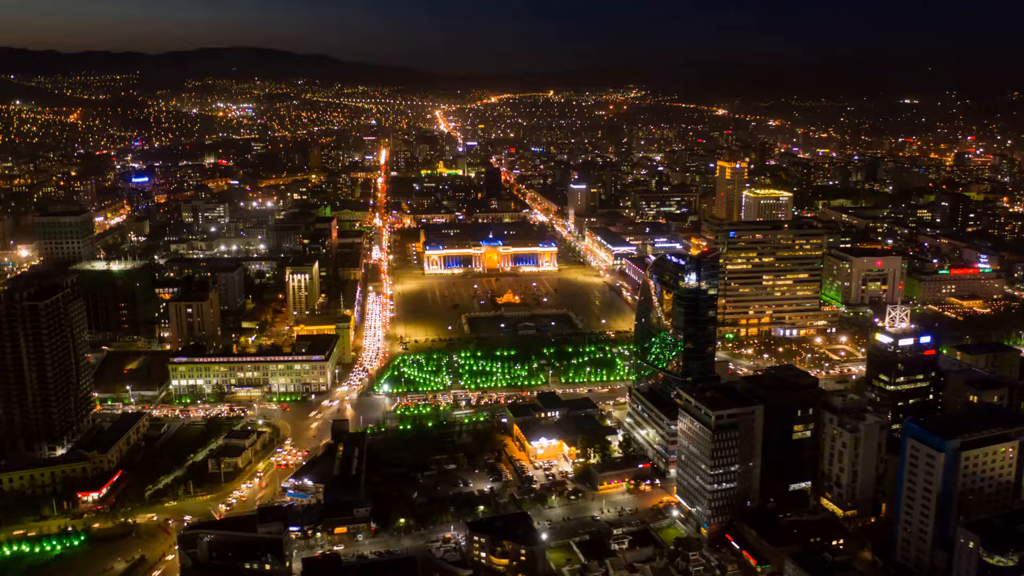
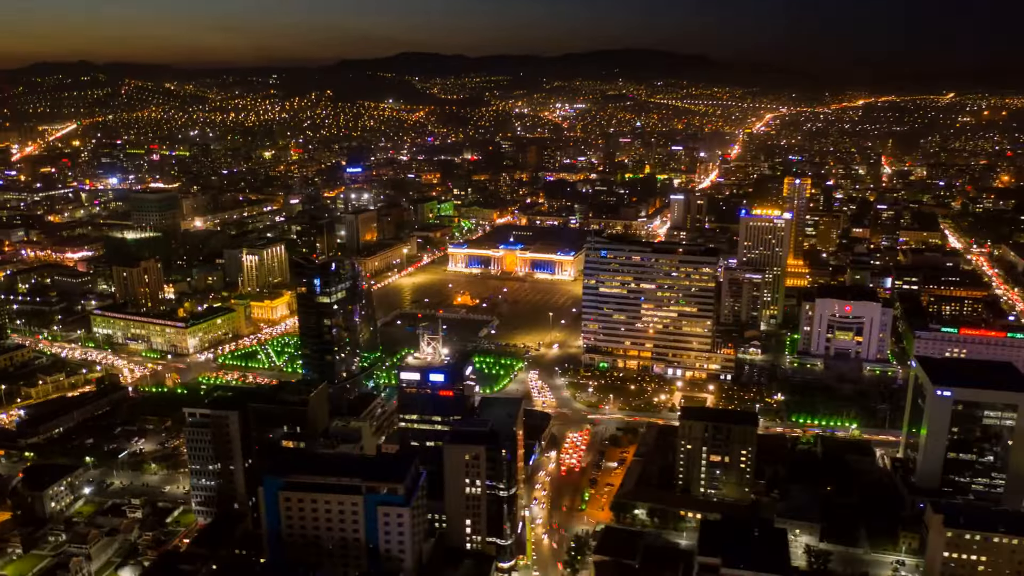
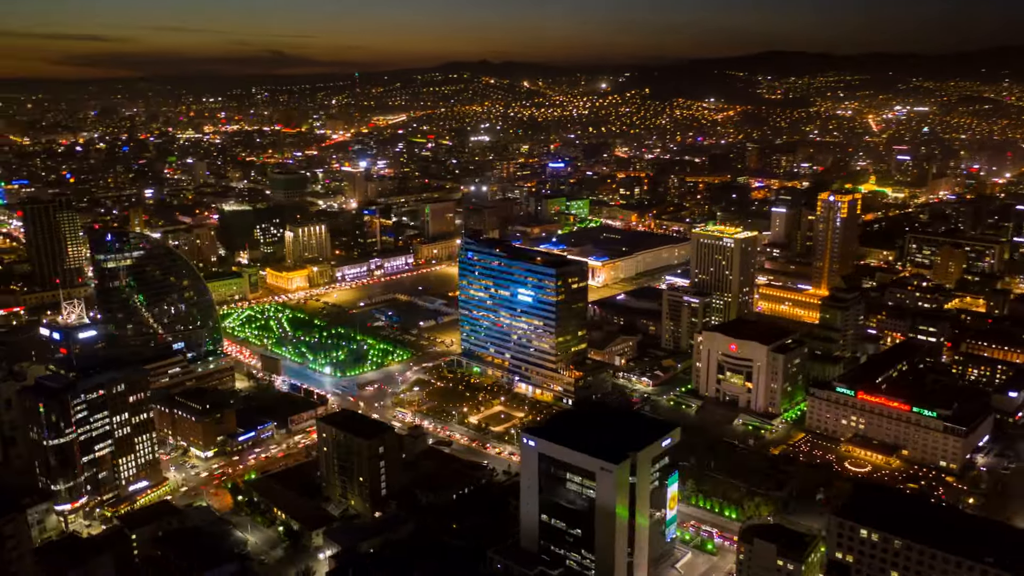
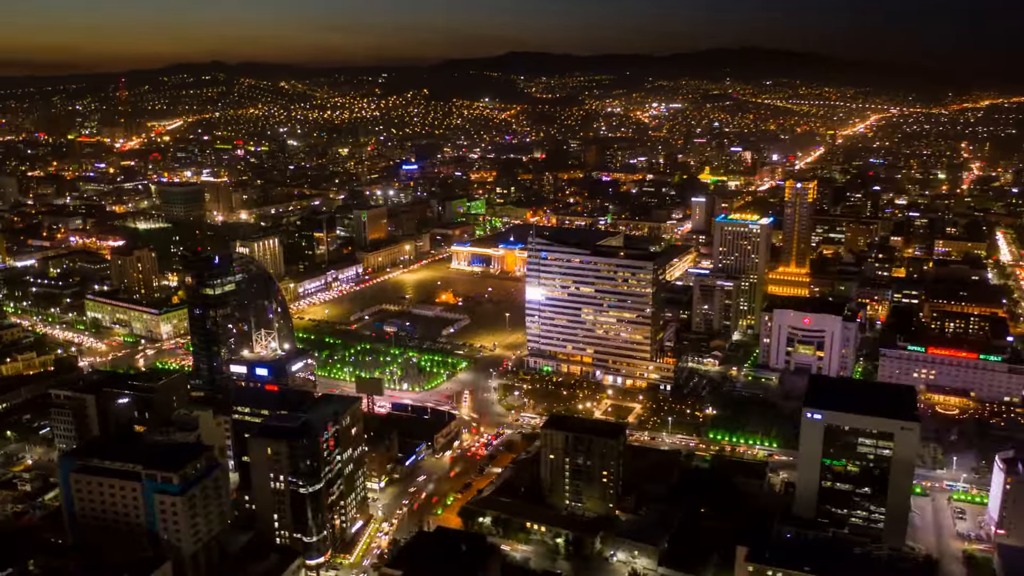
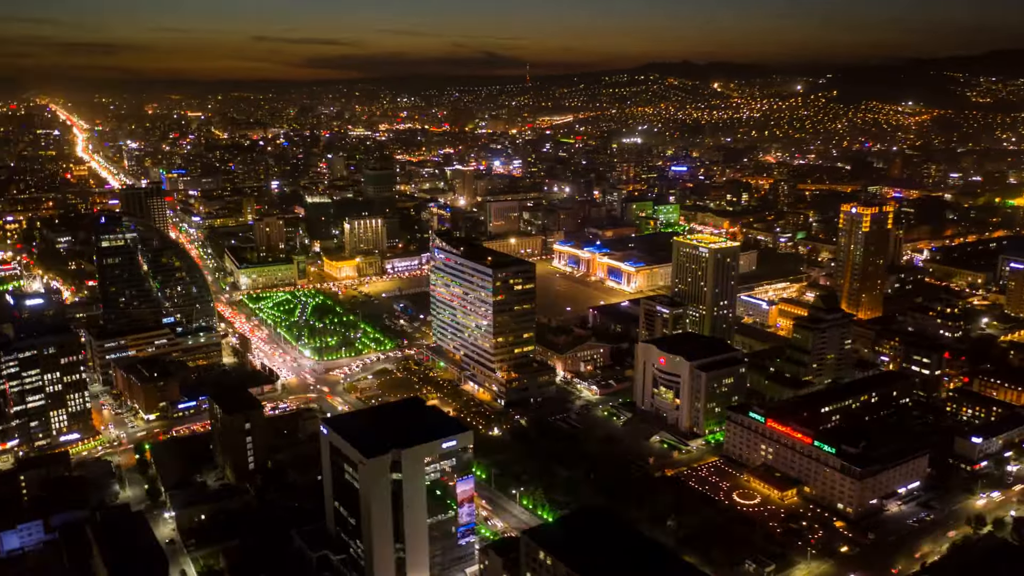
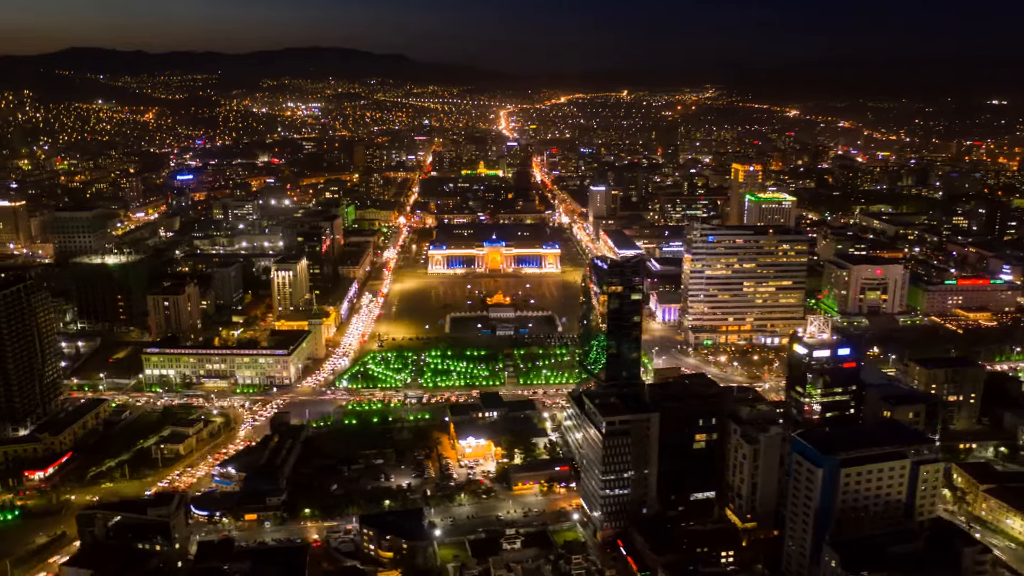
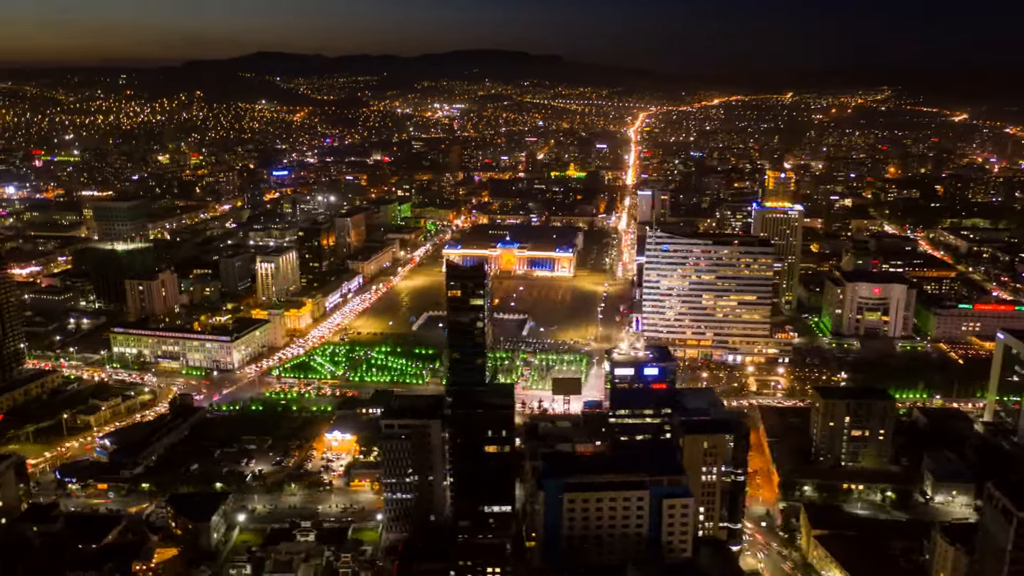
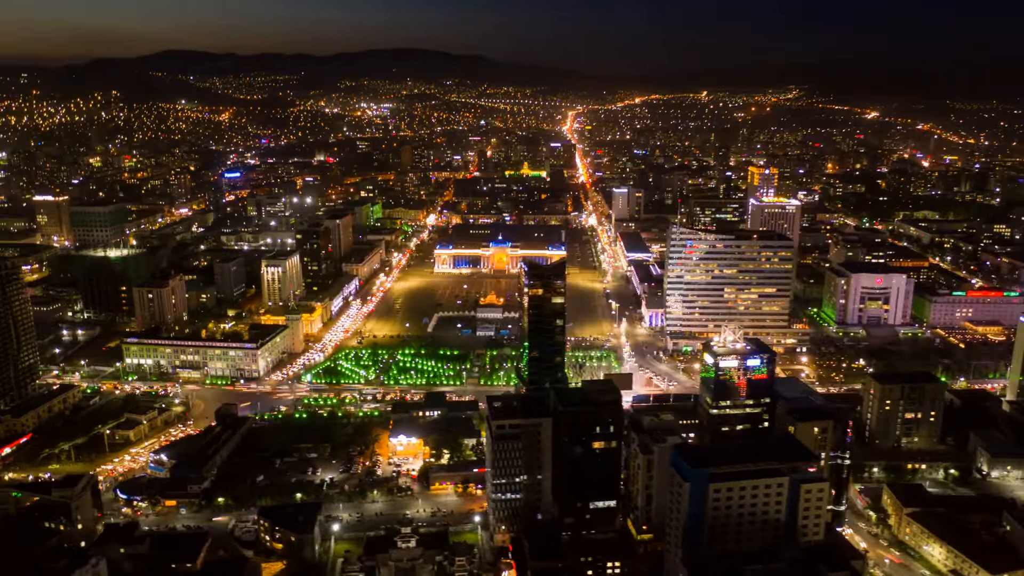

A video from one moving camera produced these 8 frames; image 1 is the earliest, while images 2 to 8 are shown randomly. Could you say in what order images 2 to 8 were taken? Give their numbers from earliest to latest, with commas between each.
6, 8, 7, 2, 4, 3, 5
